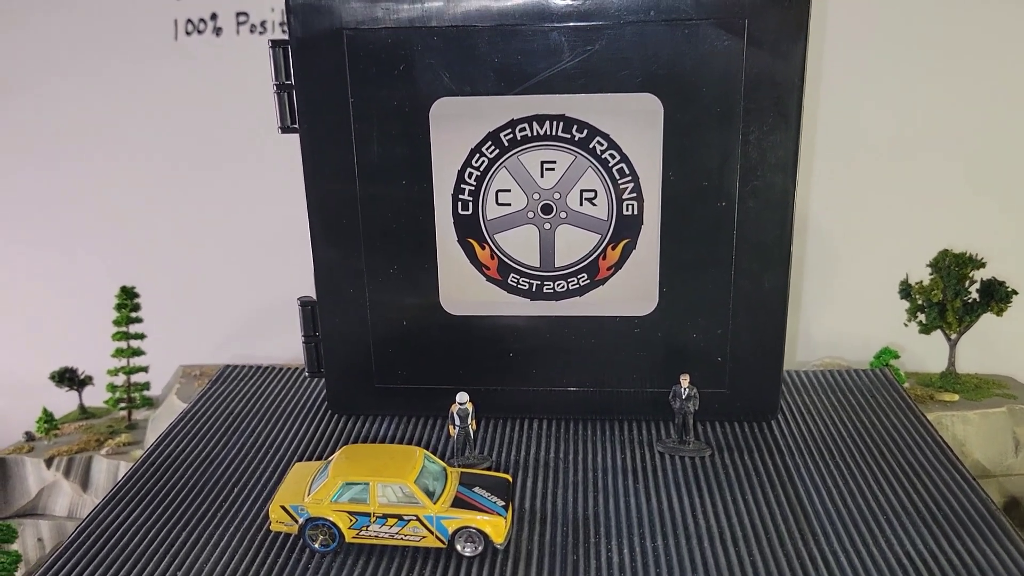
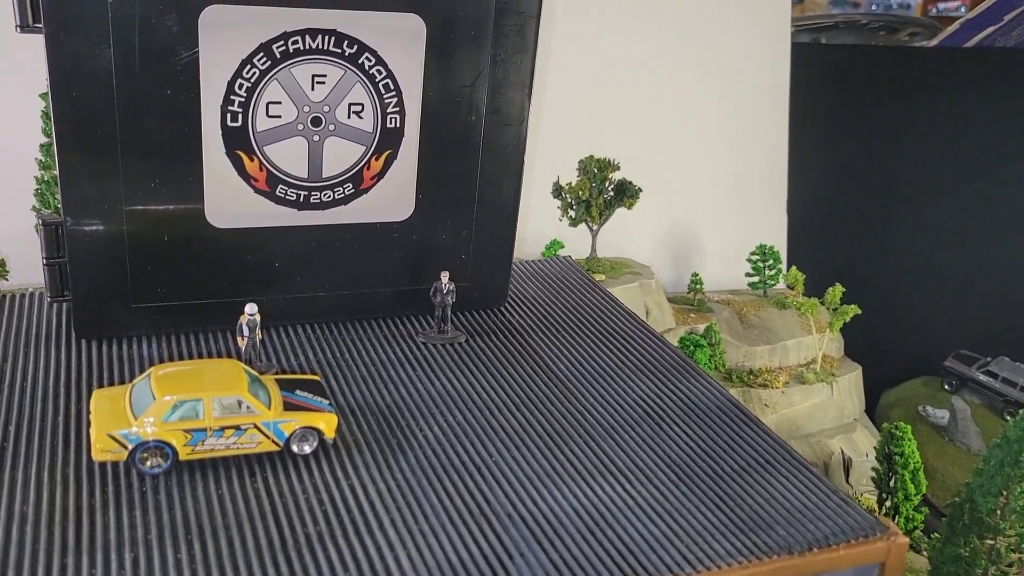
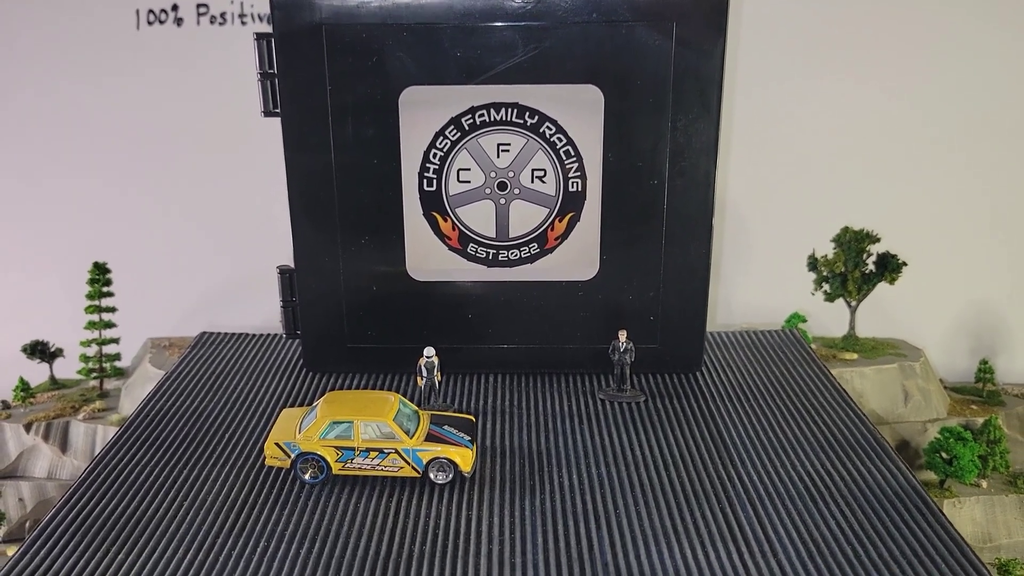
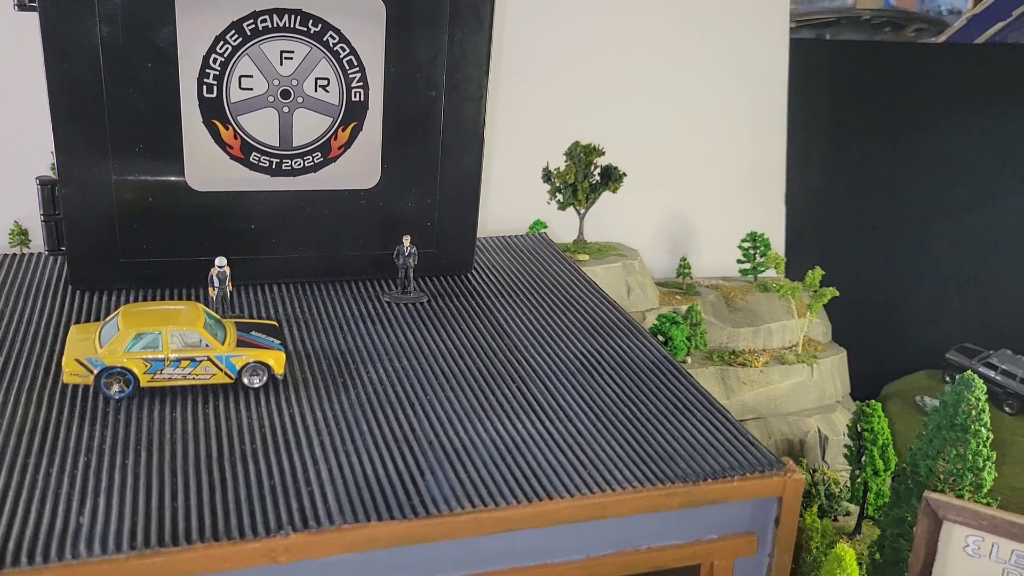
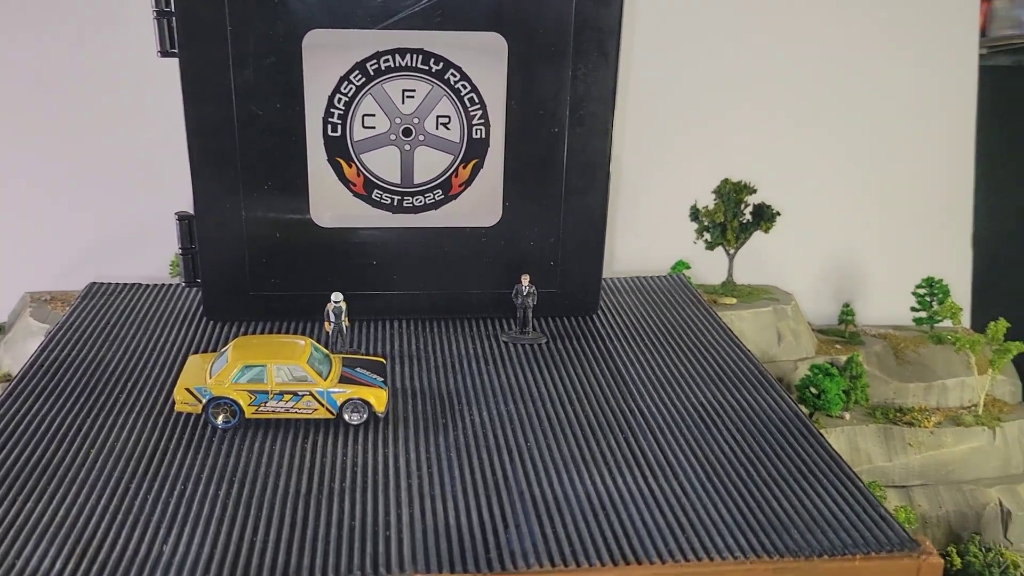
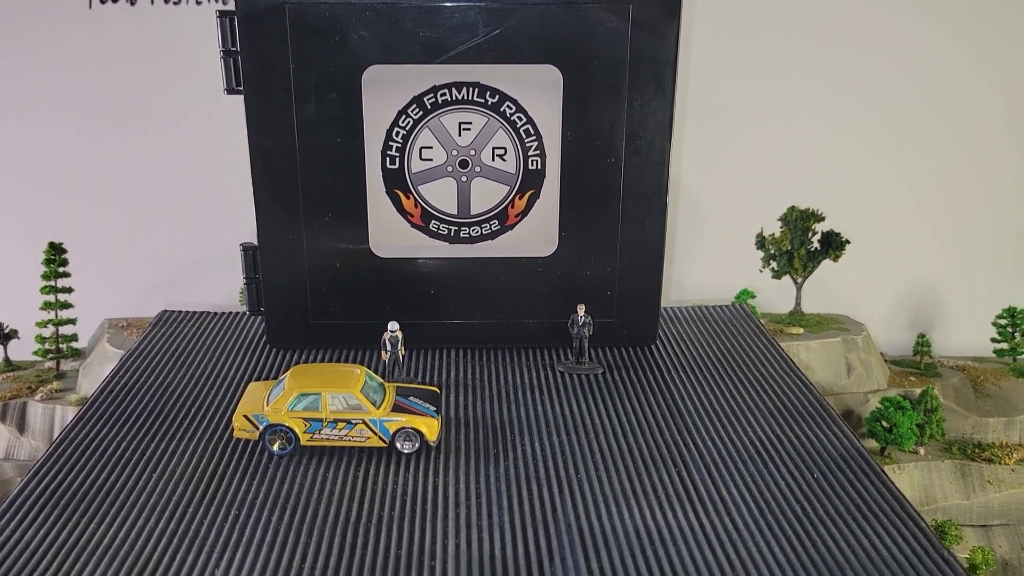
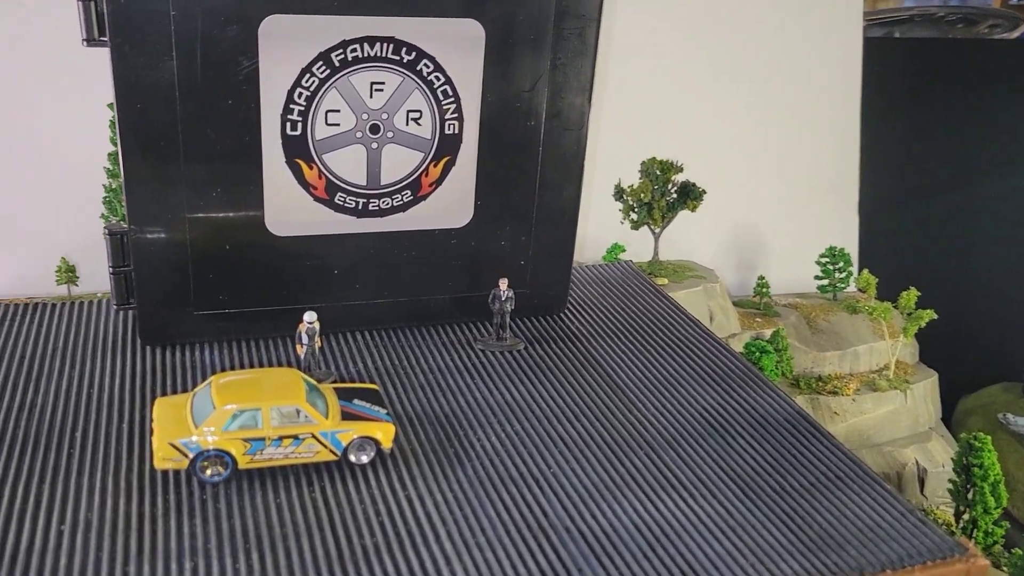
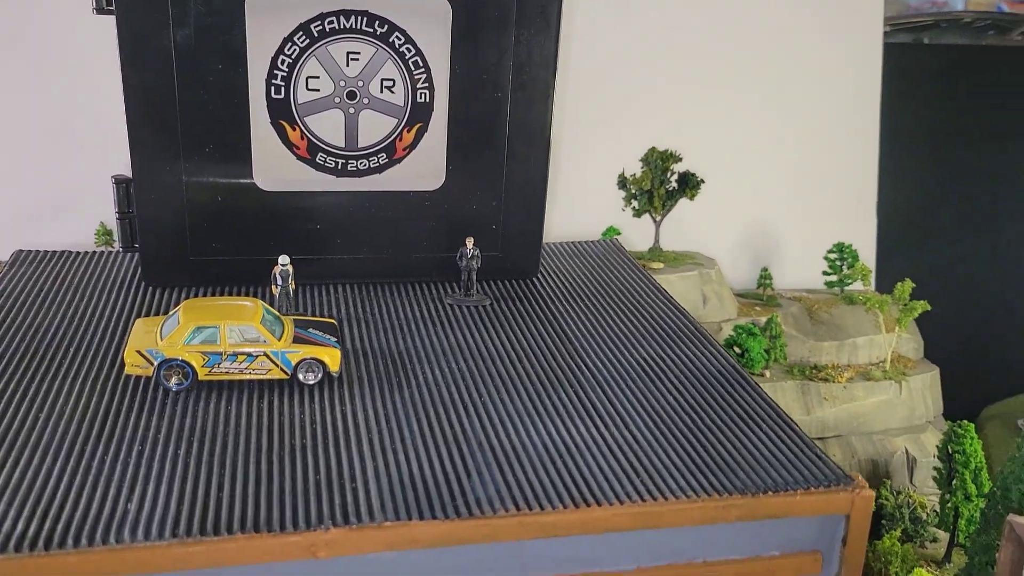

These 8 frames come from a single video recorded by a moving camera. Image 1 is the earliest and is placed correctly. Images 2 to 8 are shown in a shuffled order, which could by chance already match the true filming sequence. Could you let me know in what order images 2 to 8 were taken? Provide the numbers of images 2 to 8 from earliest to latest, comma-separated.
3, 6, 5, 8, 4, 2, 7
